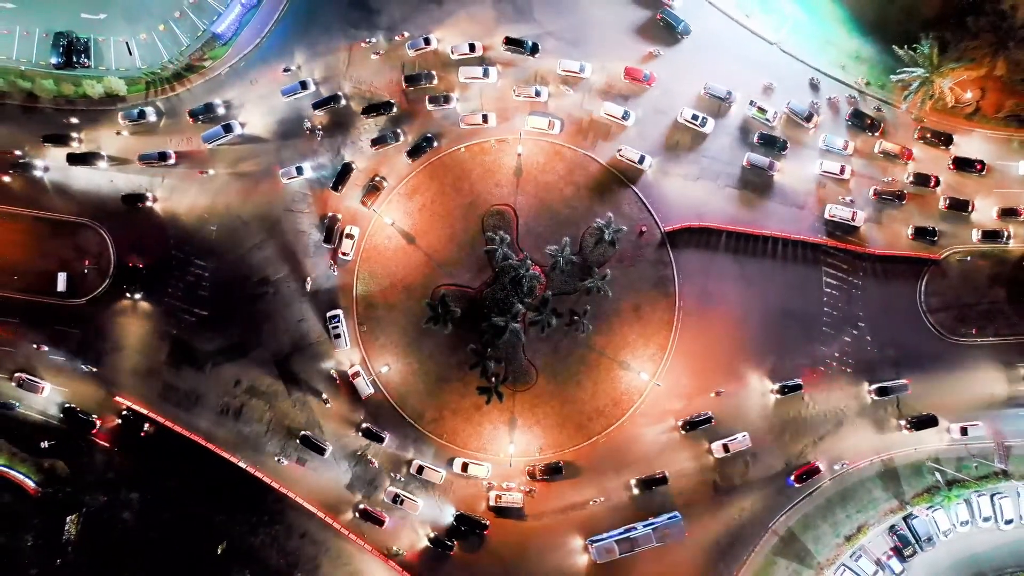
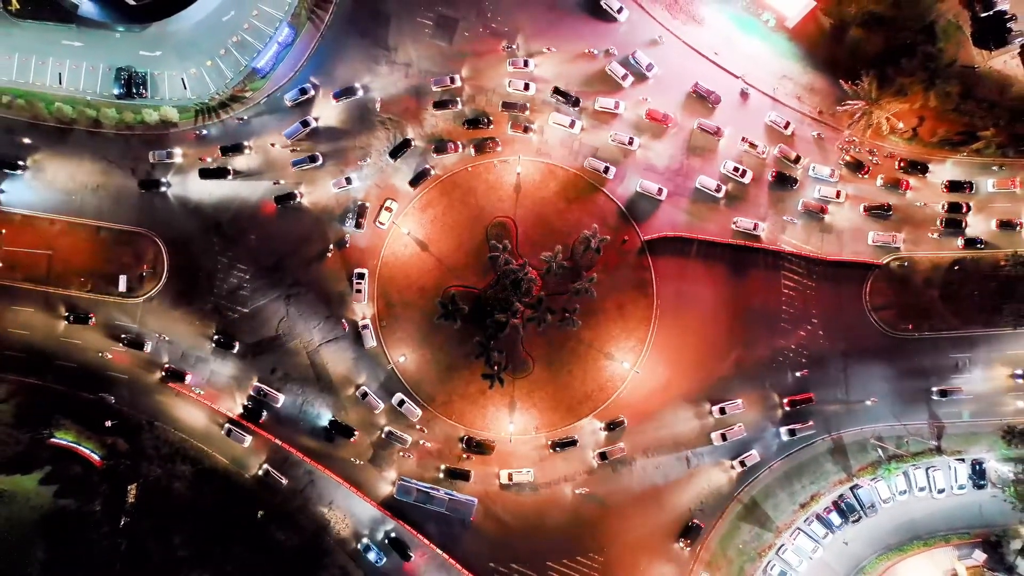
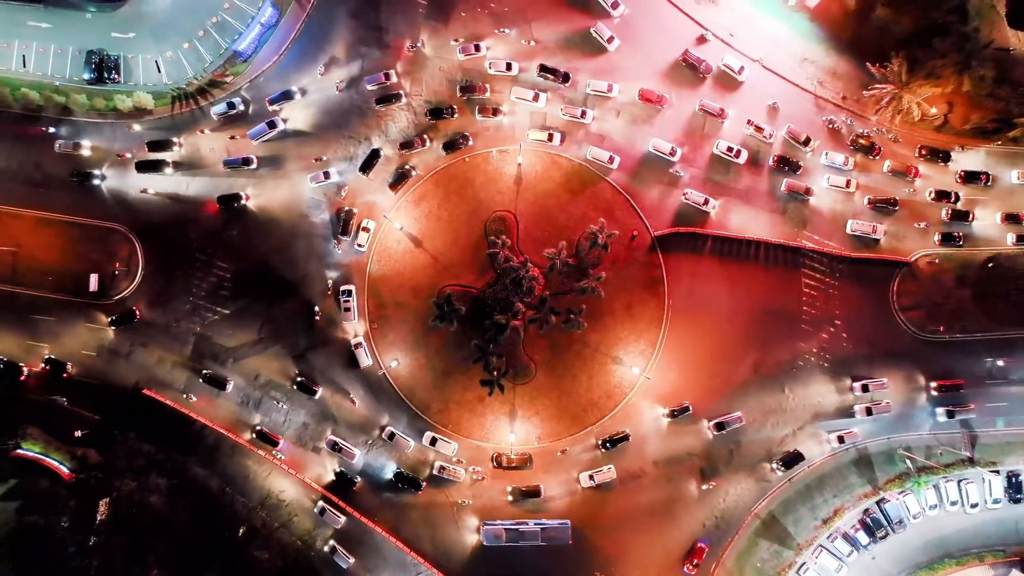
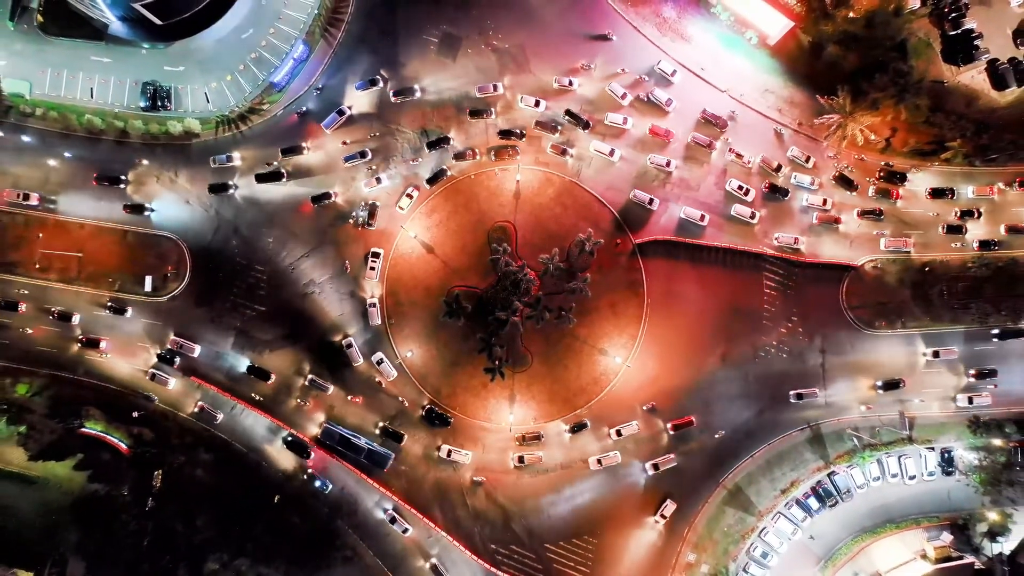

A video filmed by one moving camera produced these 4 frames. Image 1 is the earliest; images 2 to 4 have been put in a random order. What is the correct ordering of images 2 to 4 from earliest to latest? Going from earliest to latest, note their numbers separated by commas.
3, 2, 4
